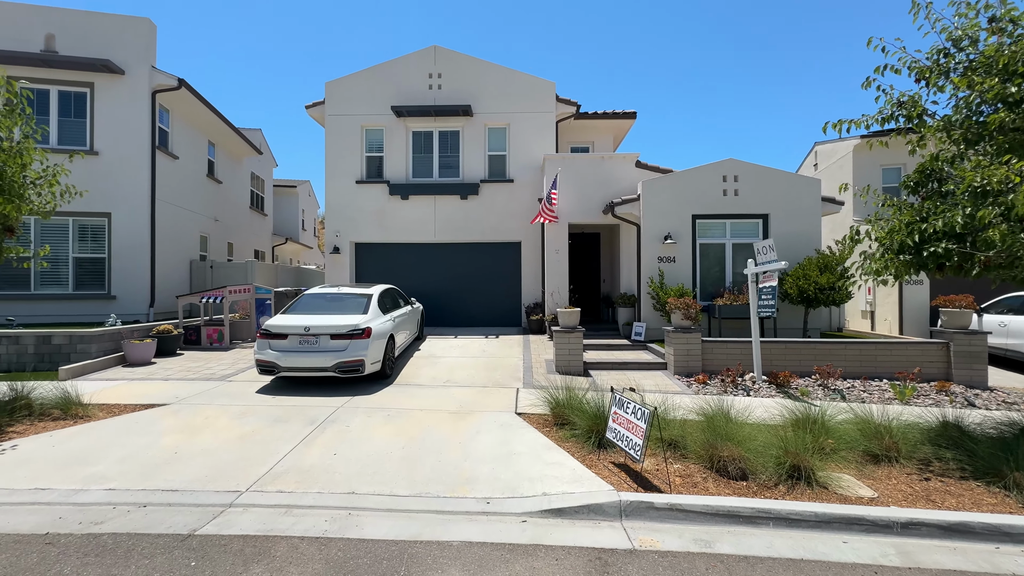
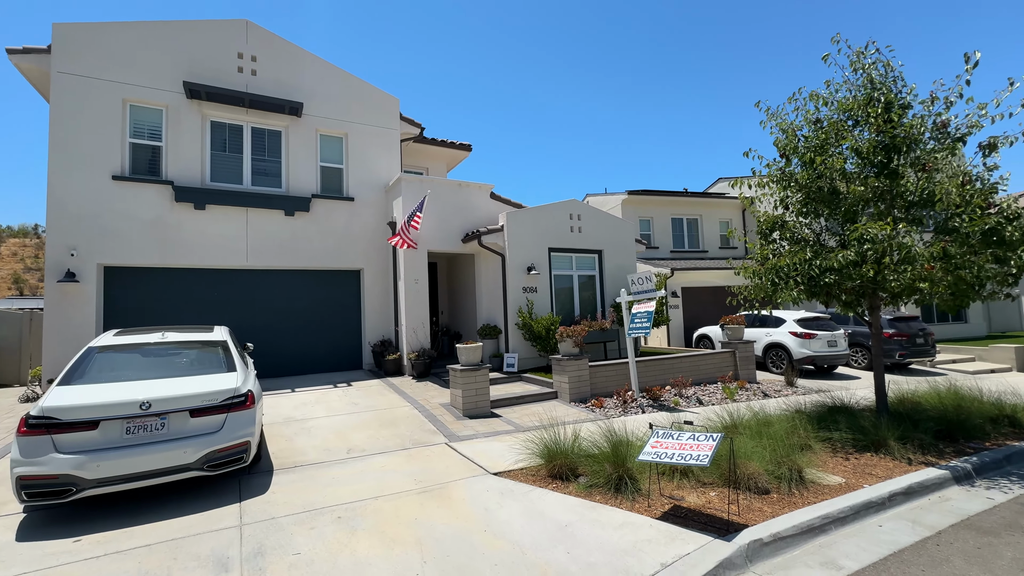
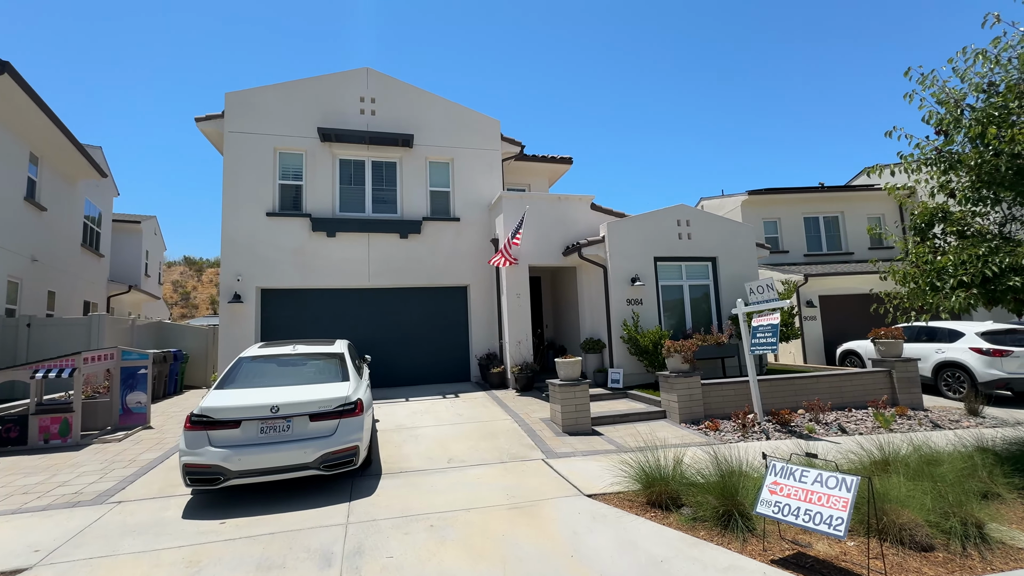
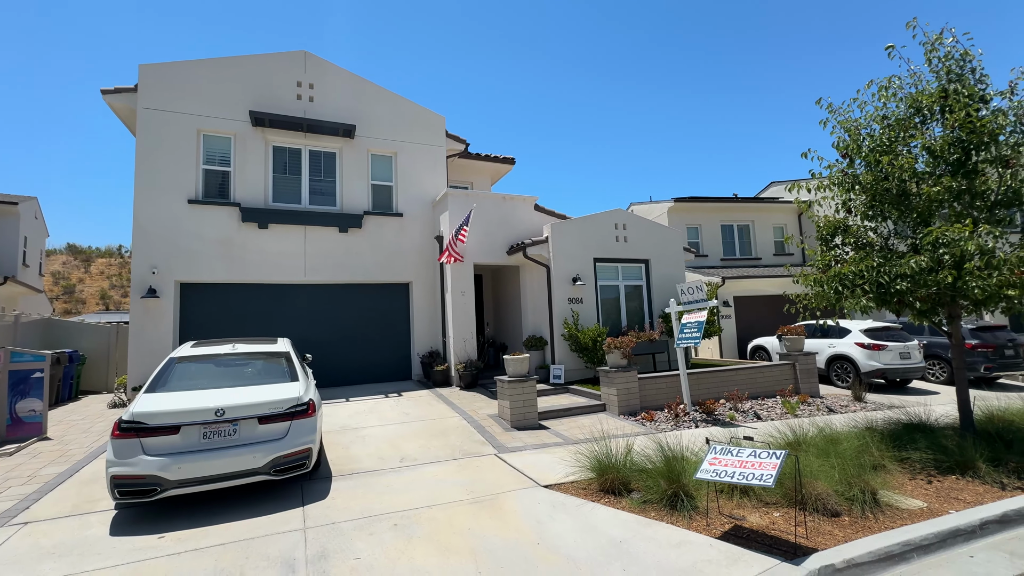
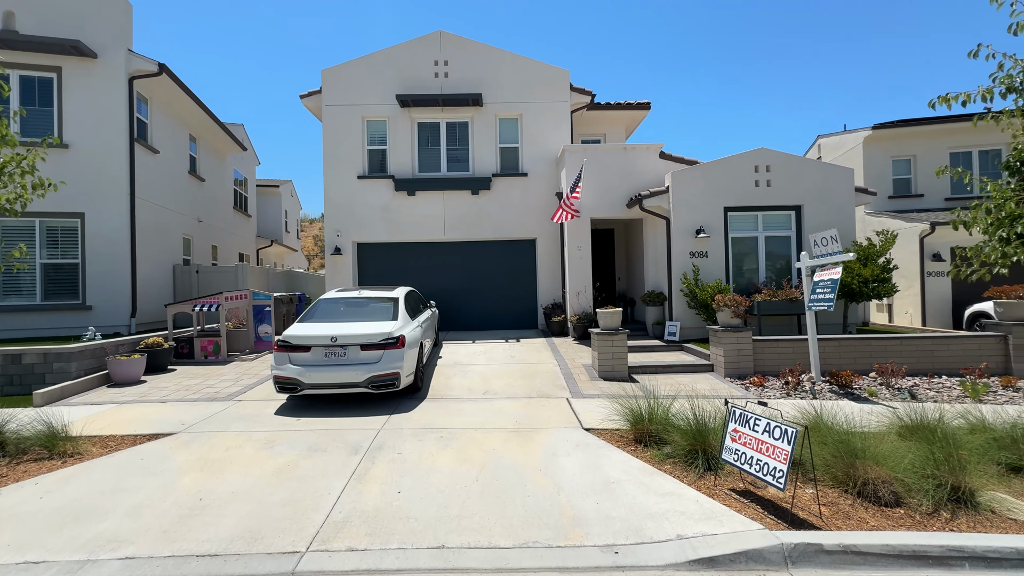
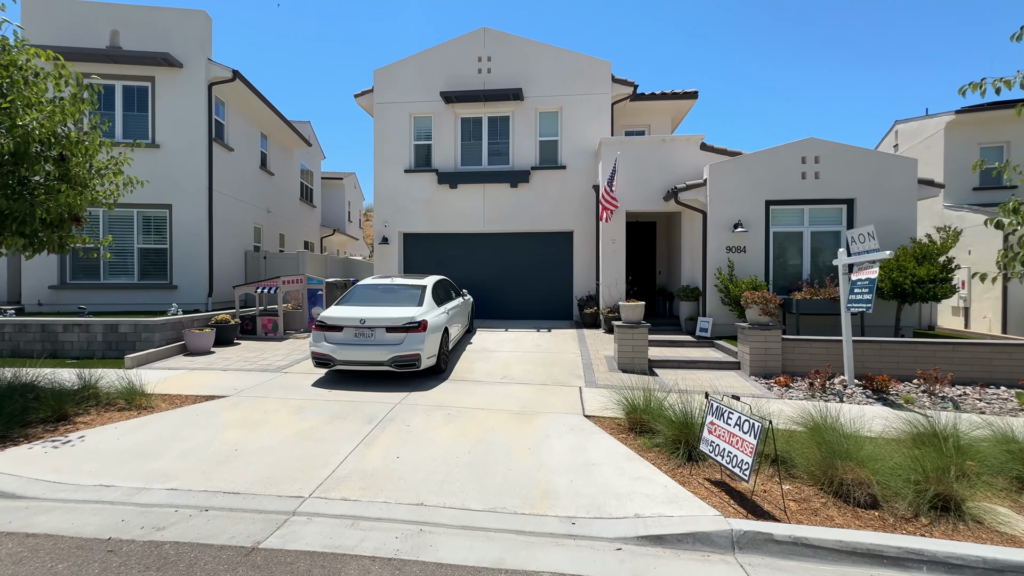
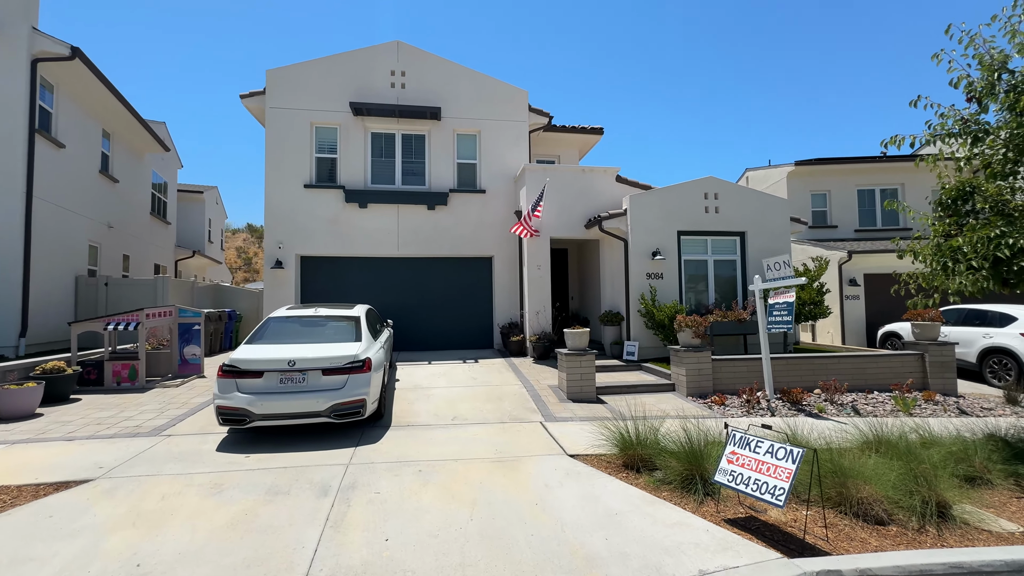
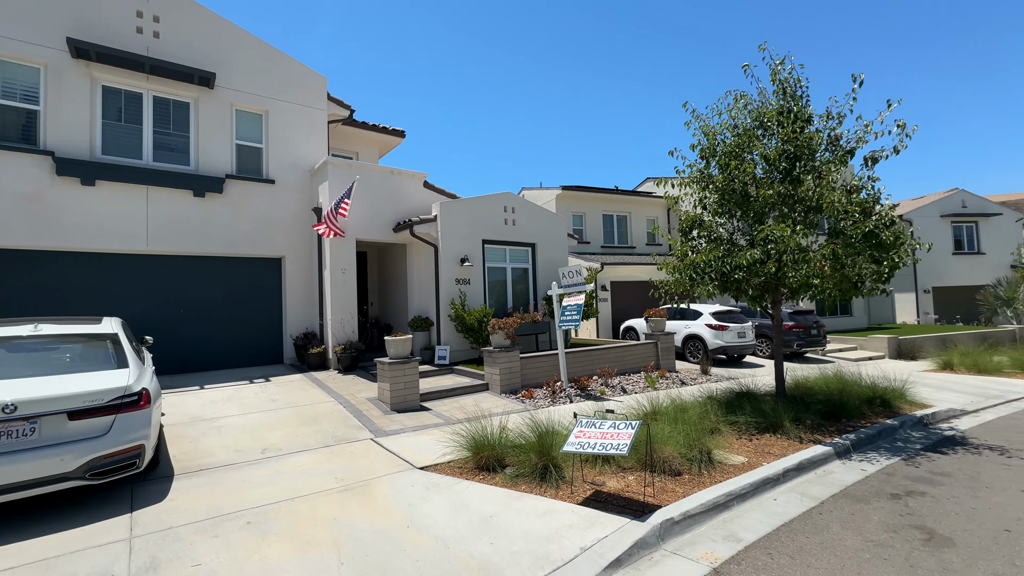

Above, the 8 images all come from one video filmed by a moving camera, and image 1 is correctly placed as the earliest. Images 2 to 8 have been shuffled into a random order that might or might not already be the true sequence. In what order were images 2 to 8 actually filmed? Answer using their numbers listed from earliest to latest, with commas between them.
6, 5, 7, 3, 4, 2, 8
